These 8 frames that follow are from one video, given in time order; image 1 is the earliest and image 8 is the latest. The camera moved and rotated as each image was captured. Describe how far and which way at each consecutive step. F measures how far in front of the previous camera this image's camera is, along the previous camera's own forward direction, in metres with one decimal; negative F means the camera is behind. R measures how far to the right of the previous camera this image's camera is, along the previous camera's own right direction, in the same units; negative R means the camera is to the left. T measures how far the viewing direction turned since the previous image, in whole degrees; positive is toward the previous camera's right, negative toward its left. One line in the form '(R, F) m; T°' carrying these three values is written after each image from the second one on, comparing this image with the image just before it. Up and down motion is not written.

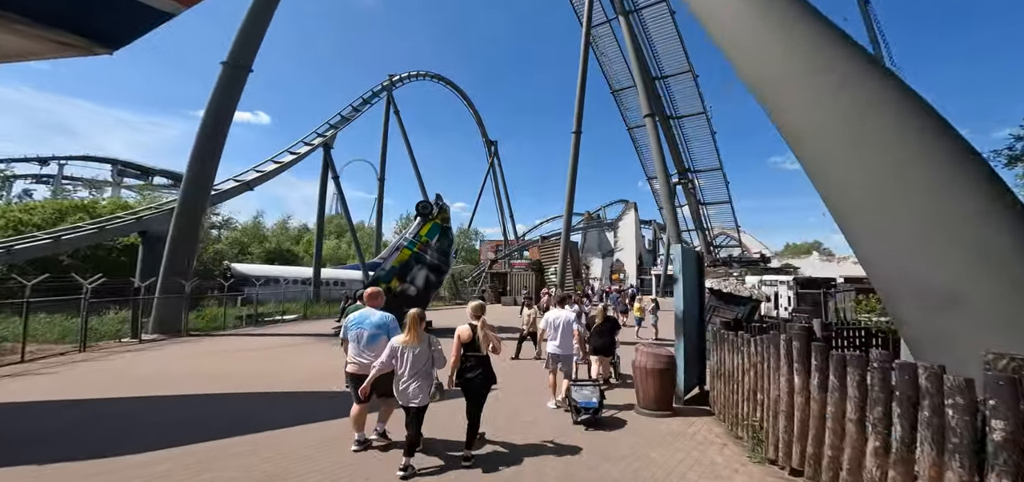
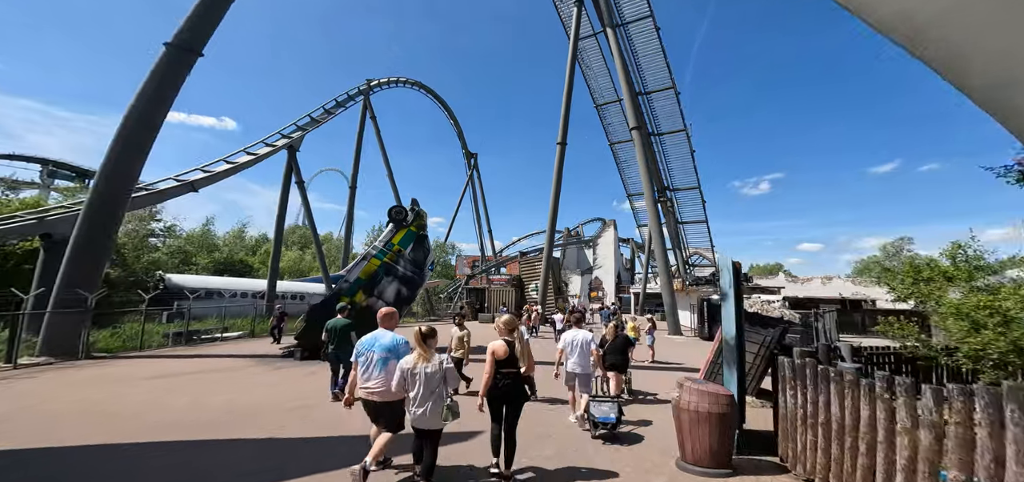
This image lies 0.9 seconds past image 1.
(-0.2, +1.4) m; +3°
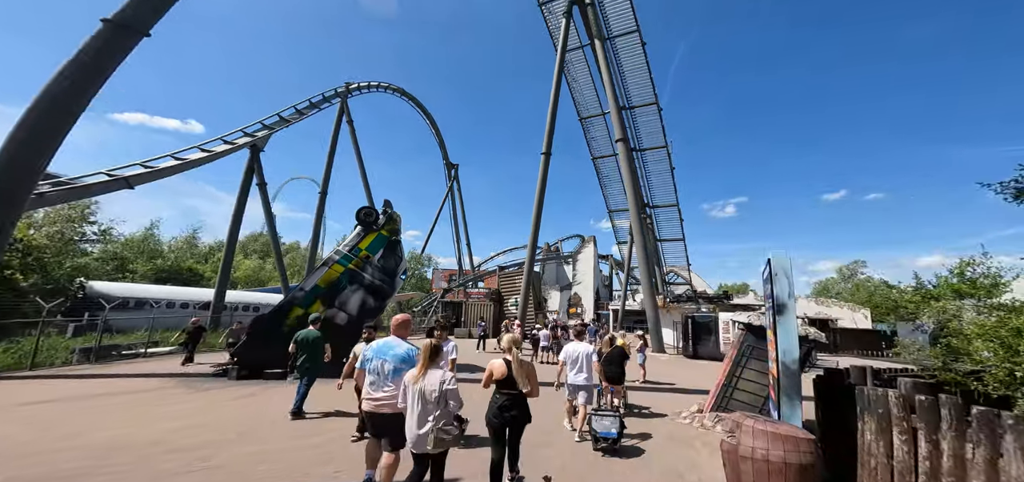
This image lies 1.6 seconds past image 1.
(-0.1, +1.1) m; +3°
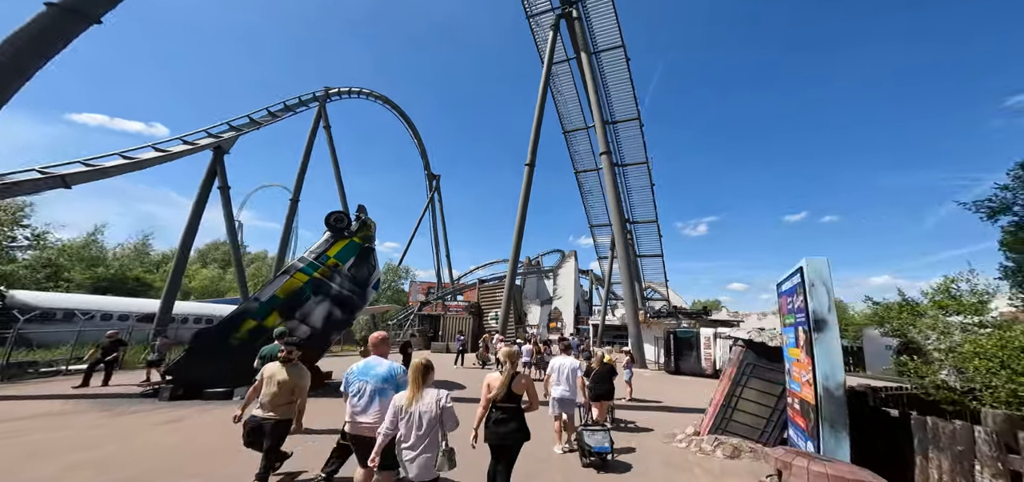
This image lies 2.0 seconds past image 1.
(0.0, +0.6) m; +3°
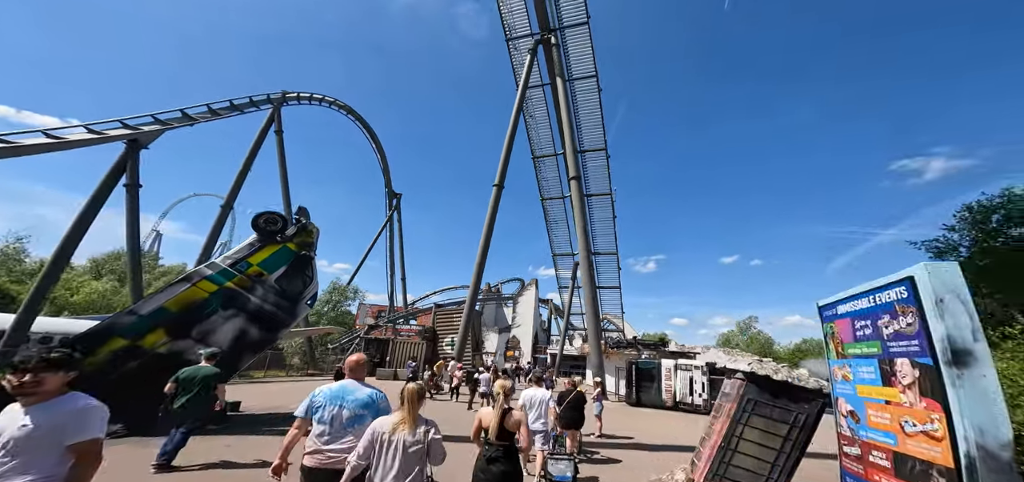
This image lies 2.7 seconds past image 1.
(0.0, +1.1) m; +6°
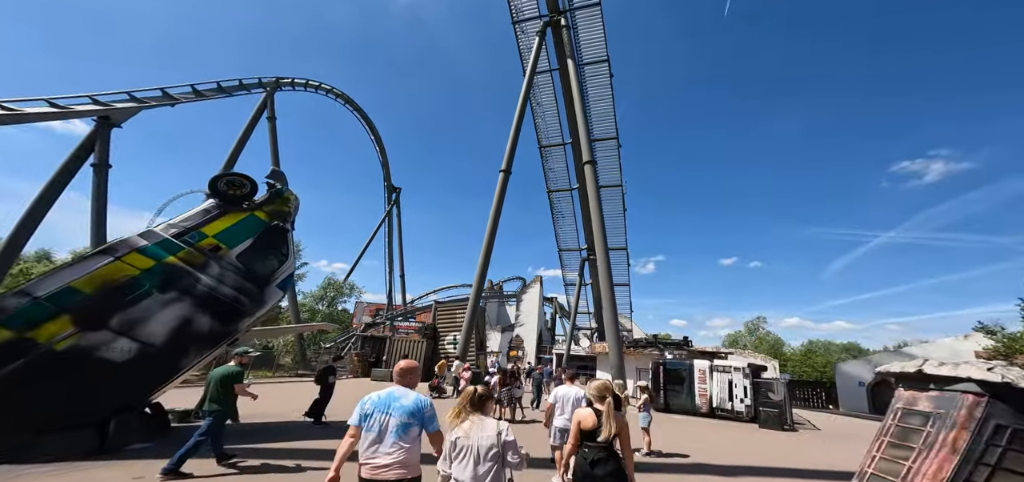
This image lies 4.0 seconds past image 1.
(-0.4, +1.9) m; 0°
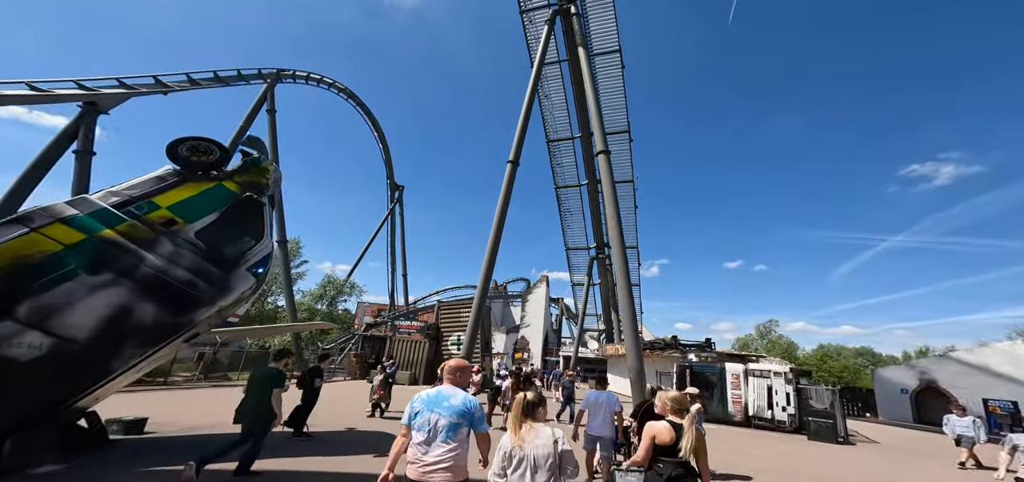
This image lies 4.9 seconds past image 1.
(-0.2, +1.3) m; -1°
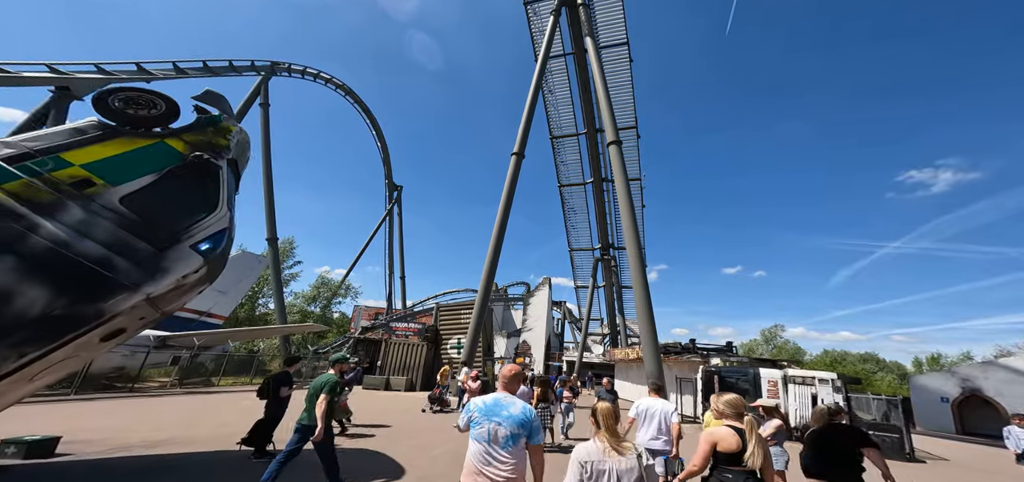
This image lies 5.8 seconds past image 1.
(-0.2, +1.3) m; 0°
